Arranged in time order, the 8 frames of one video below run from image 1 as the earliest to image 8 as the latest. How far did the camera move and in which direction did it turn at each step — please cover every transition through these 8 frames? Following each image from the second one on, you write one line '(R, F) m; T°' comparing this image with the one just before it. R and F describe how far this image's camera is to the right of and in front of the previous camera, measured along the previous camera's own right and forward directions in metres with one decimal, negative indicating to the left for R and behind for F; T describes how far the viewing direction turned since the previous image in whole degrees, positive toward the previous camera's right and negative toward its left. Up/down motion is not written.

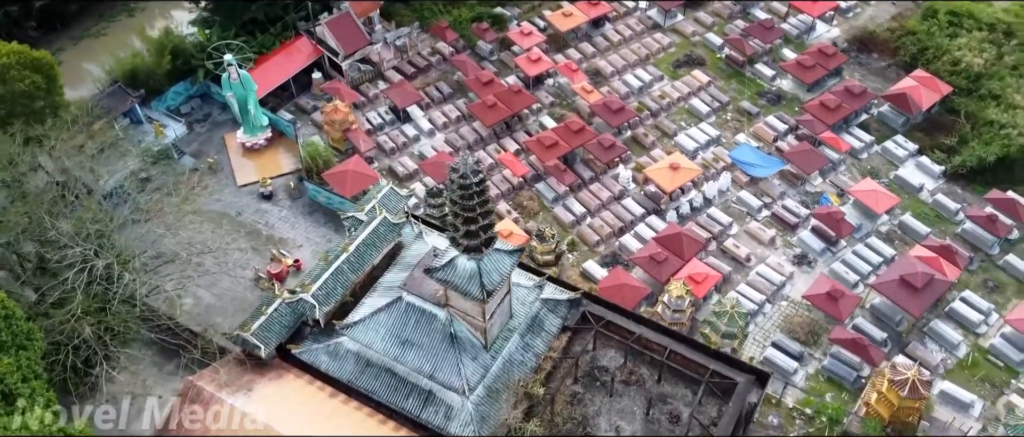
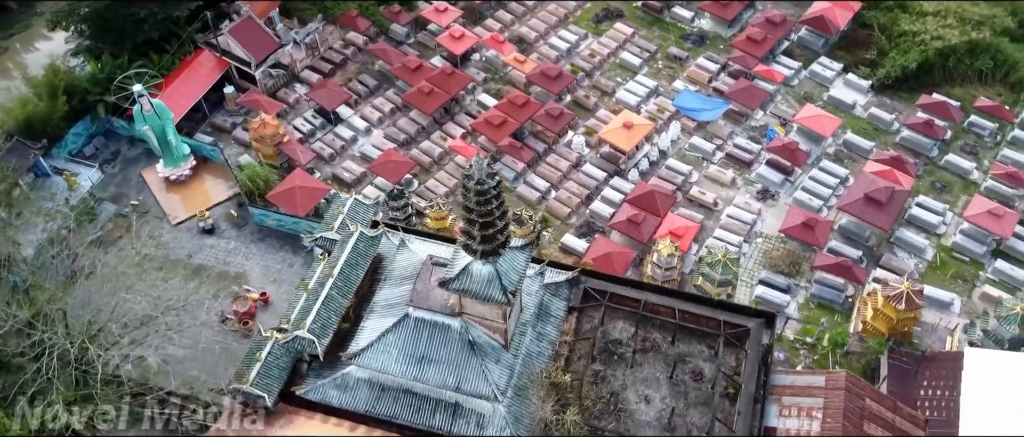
(-4.0, +1.4) m; +9°
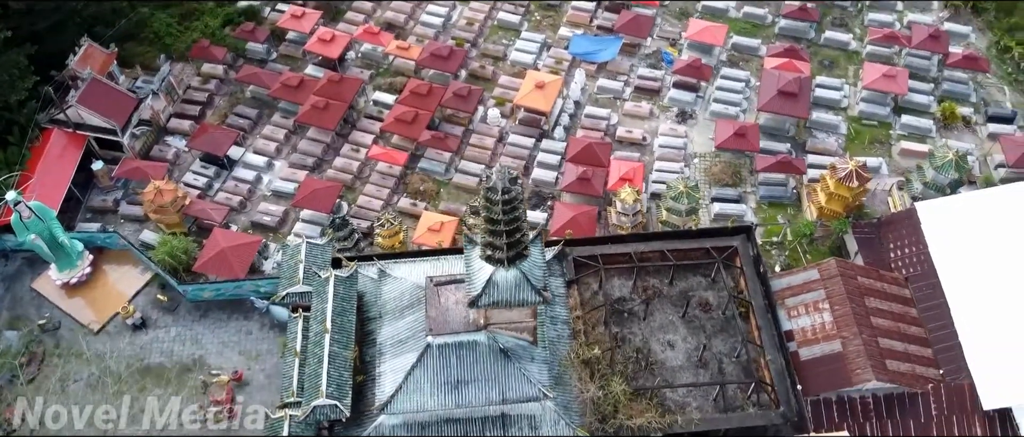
(-5.2, +1.8) m; +12°
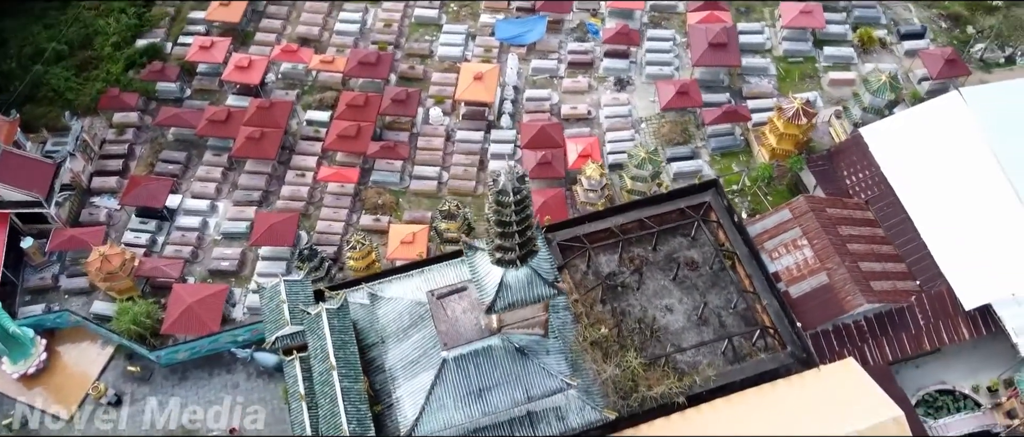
(-2.9, +0.6) m; +7°
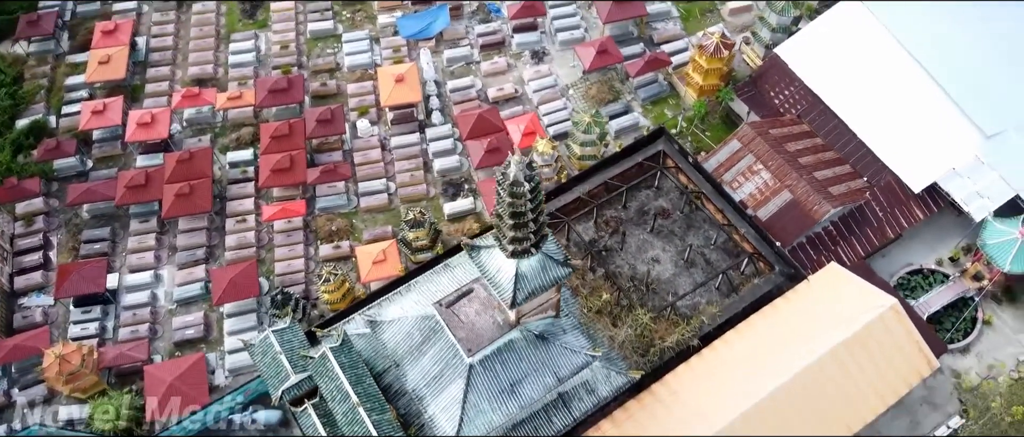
(-3.5, +0.6) m; +8°
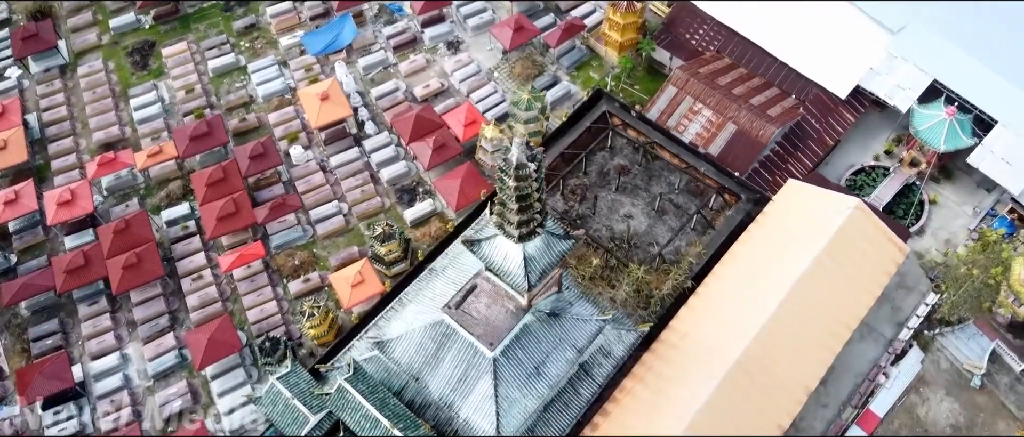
(-3.0, +0.3) m; +8°
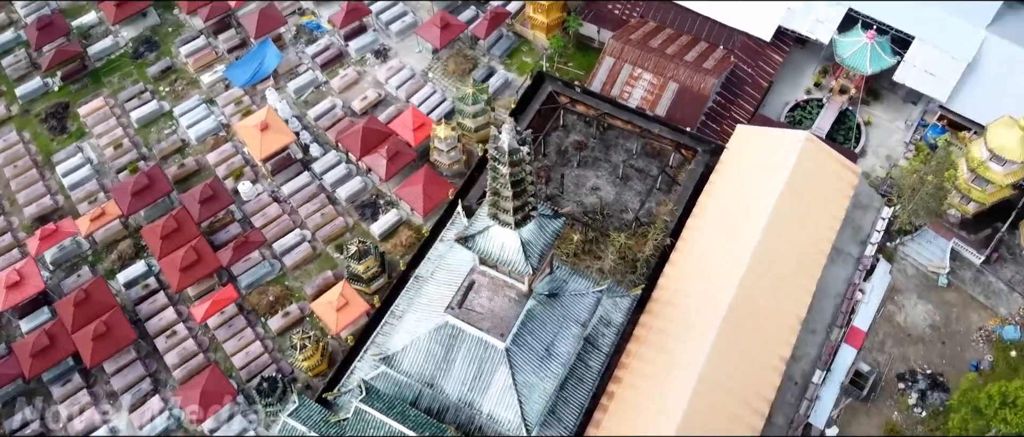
(-2.2, 0.0) m; +6°
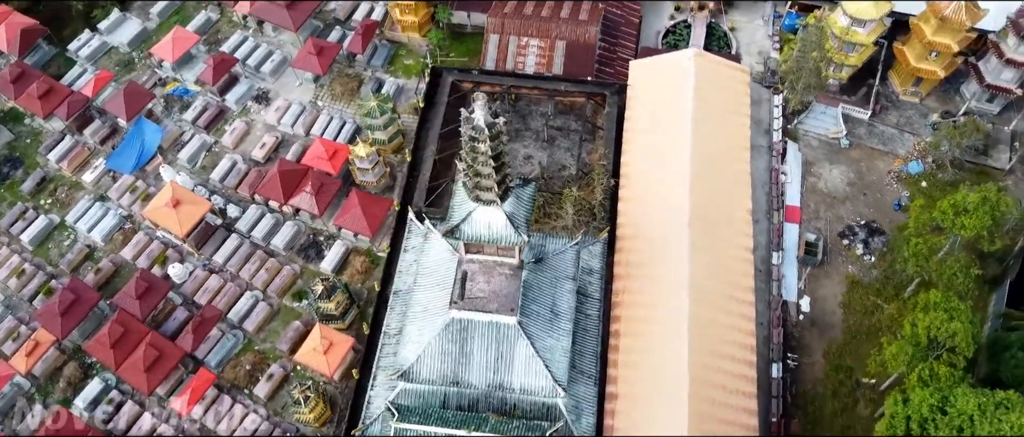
(-3.9, -0.3) m; +10°
